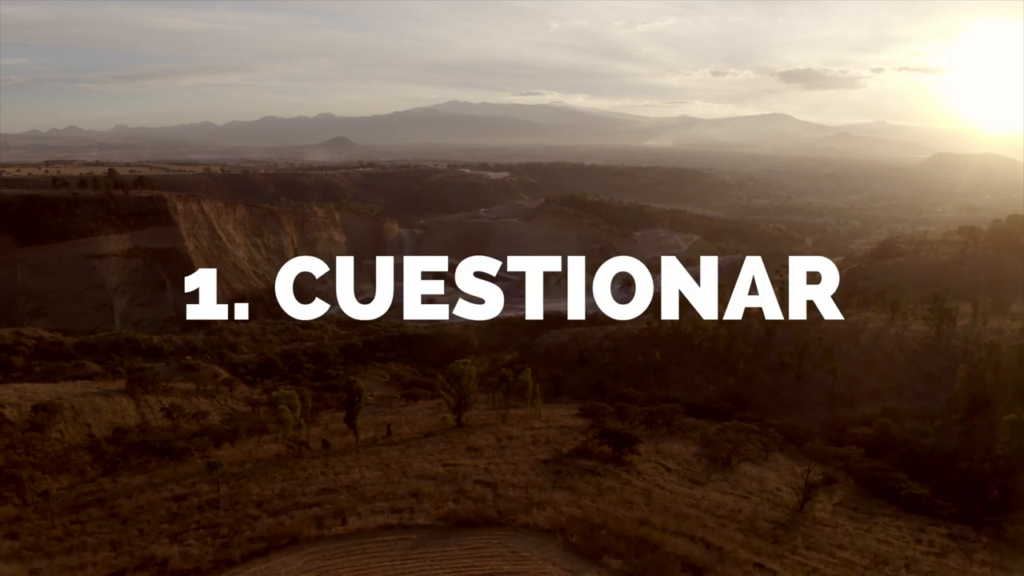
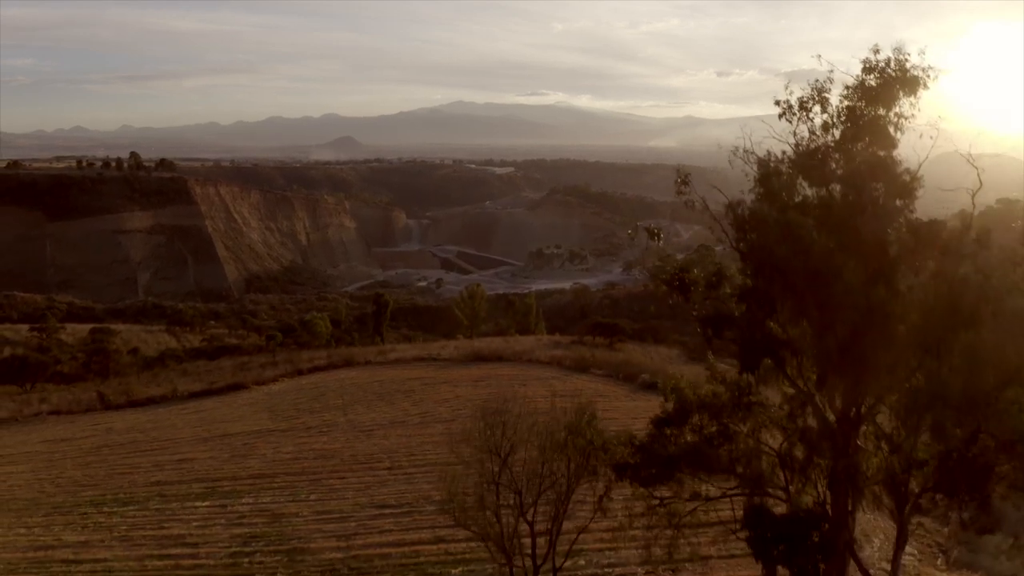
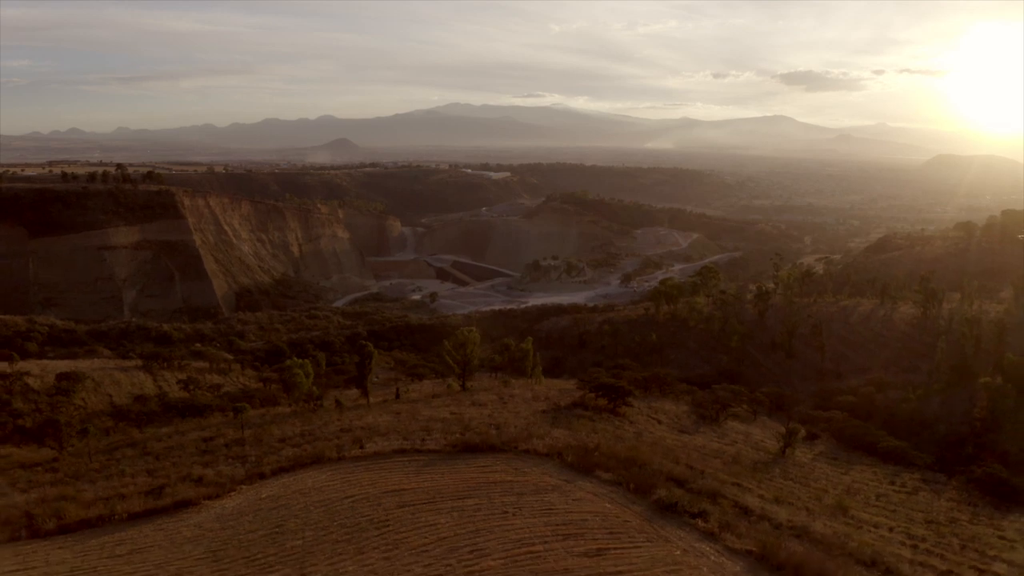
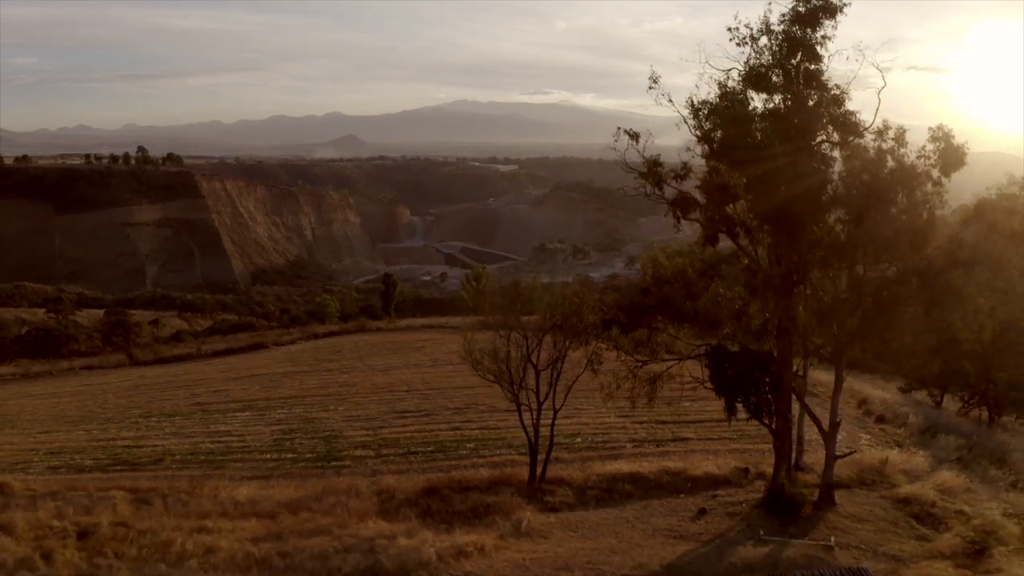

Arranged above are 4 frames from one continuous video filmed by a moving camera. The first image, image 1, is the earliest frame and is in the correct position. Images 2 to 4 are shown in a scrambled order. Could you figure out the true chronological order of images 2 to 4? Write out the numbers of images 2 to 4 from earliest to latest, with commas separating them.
3, 2, 4
